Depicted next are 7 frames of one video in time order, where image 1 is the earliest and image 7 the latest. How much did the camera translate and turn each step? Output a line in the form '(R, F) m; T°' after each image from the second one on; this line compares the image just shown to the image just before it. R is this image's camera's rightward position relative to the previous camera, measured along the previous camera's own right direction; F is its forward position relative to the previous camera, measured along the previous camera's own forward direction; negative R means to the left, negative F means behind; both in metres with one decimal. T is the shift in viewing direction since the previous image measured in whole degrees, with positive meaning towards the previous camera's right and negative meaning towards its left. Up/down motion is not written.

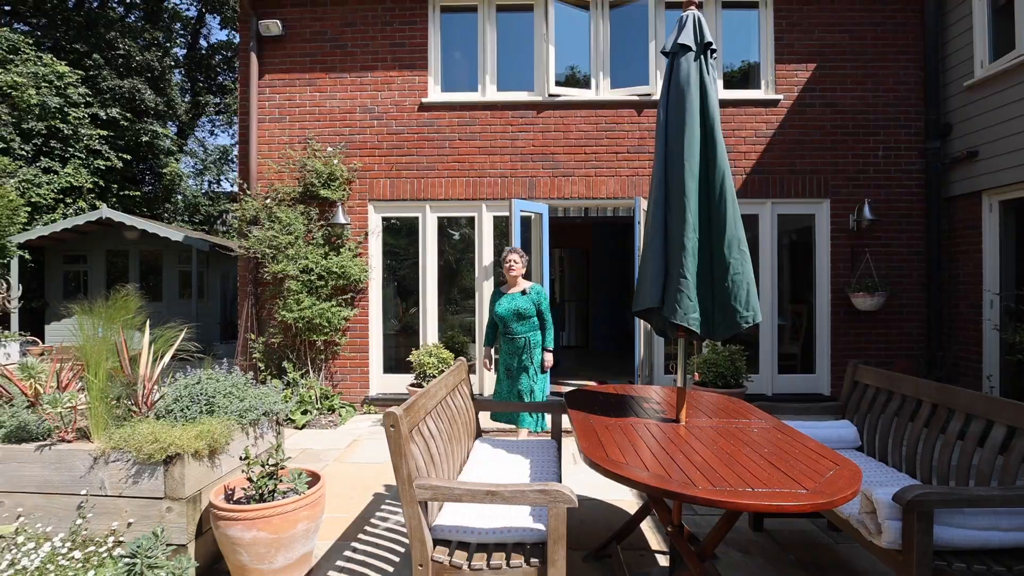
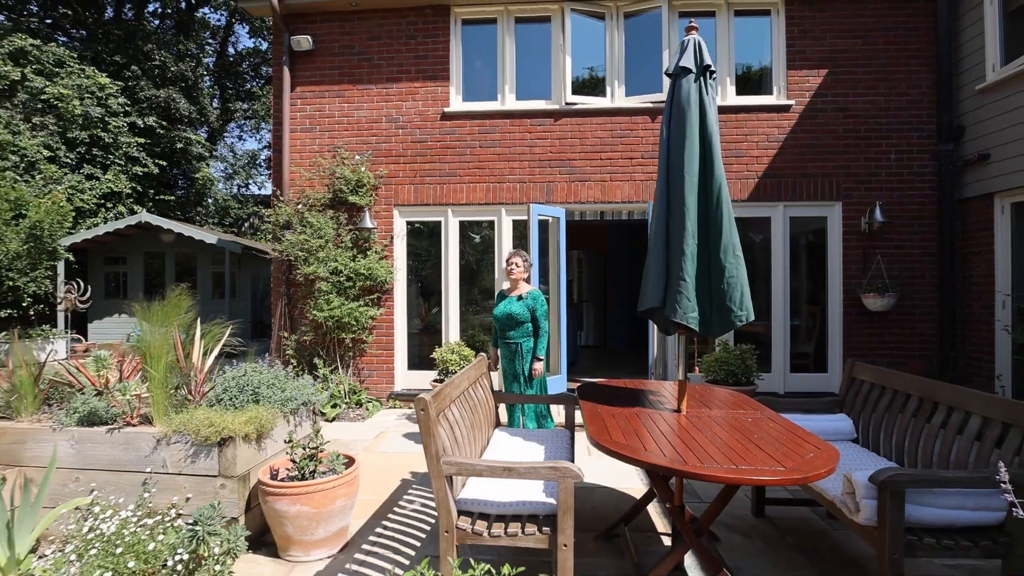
(0.0, -0.2) m; -2°
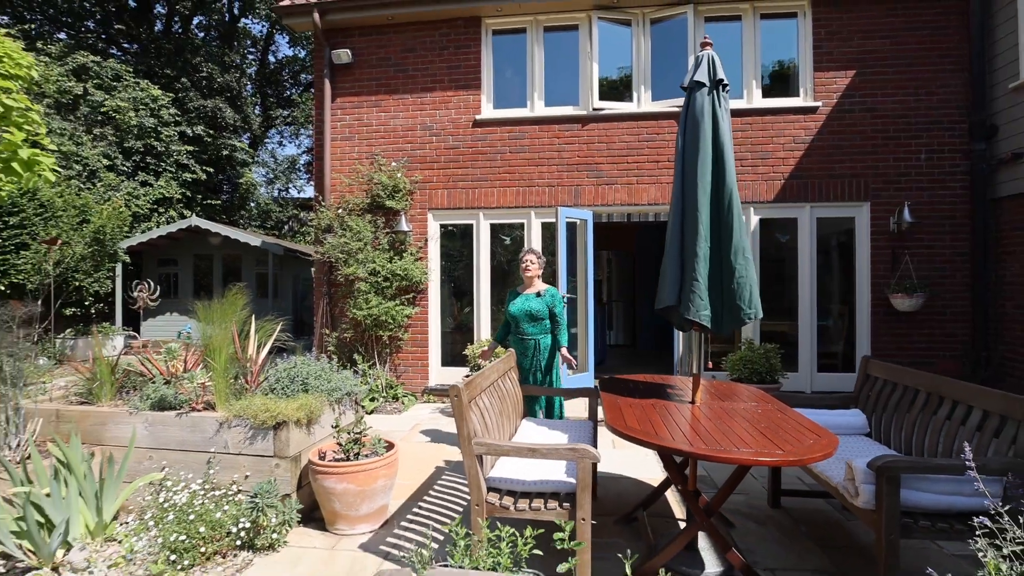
(0.0, -0.2) m; -3°
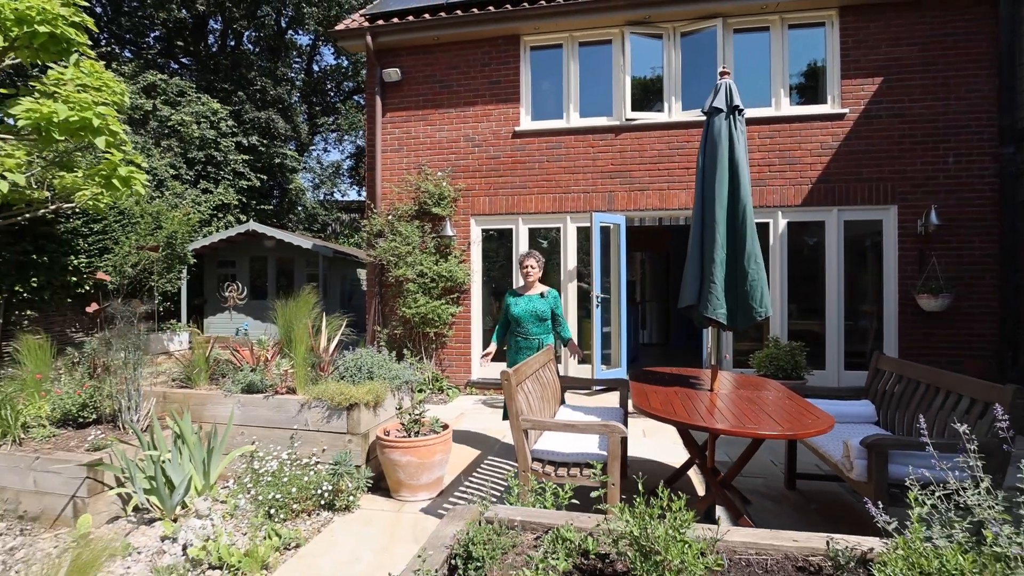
(0.0, -0.4) m; -4°
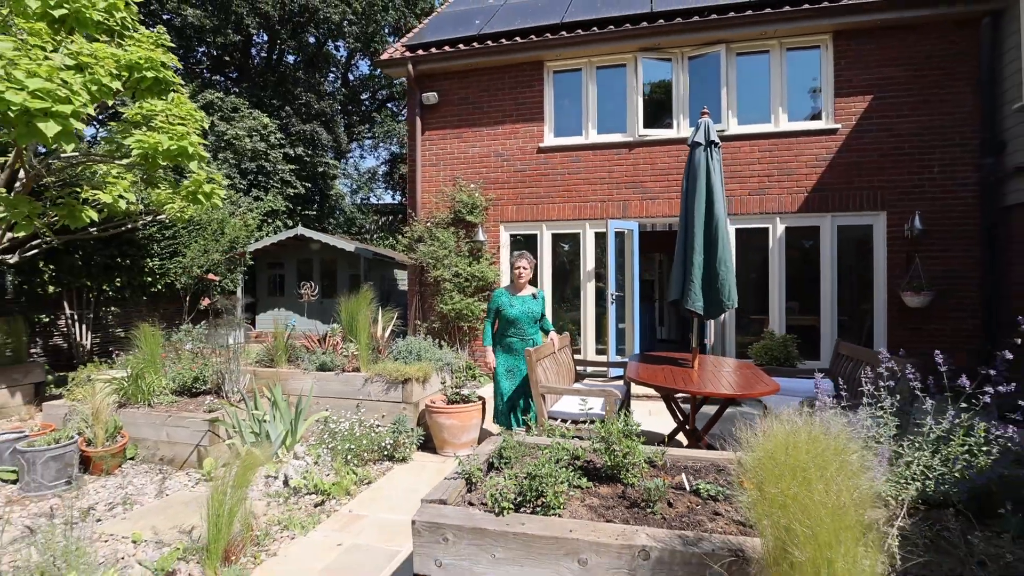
(0.0, -0.8) m; -3°
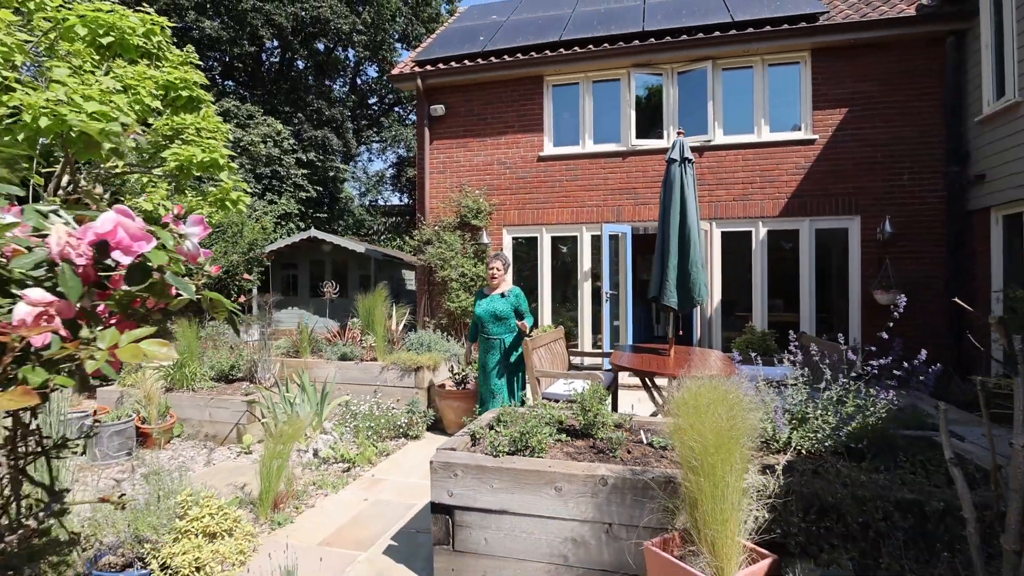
(+0.1, -0.6) m; -1°
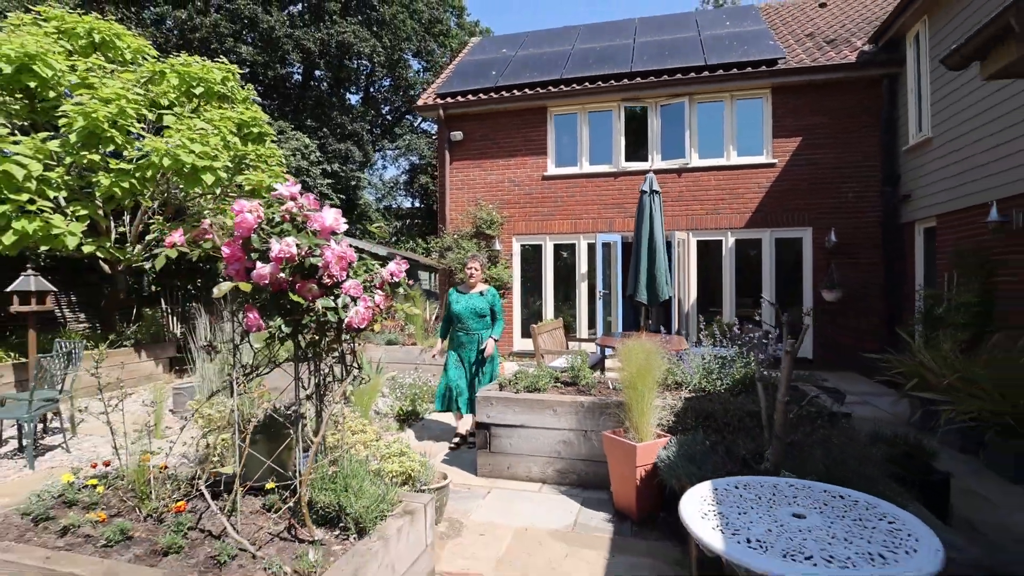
(-0.1, -1.4) m; -1°
